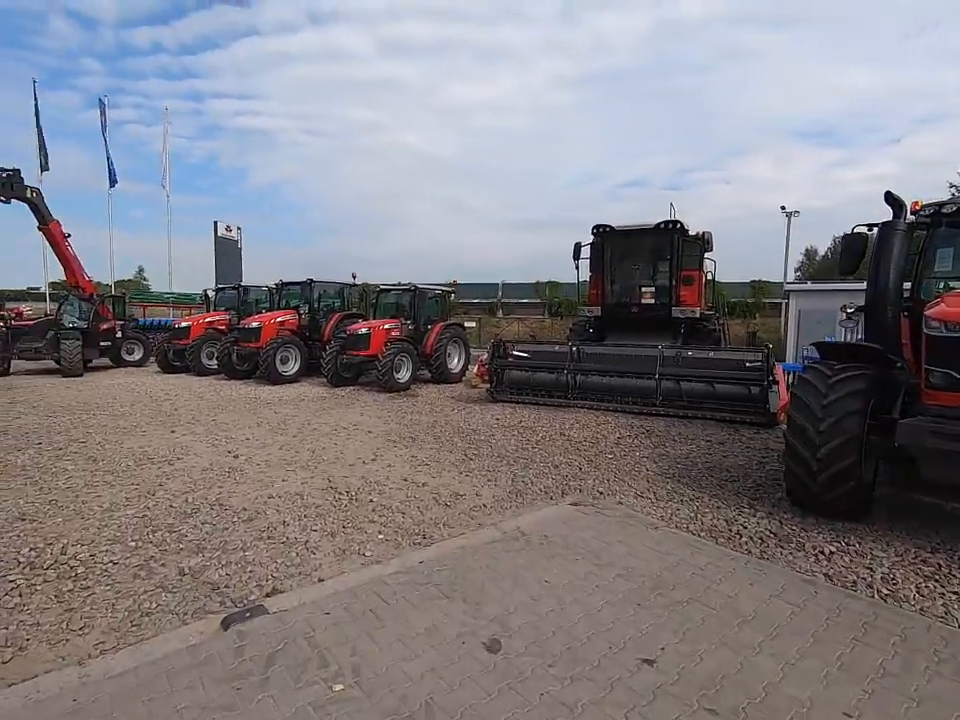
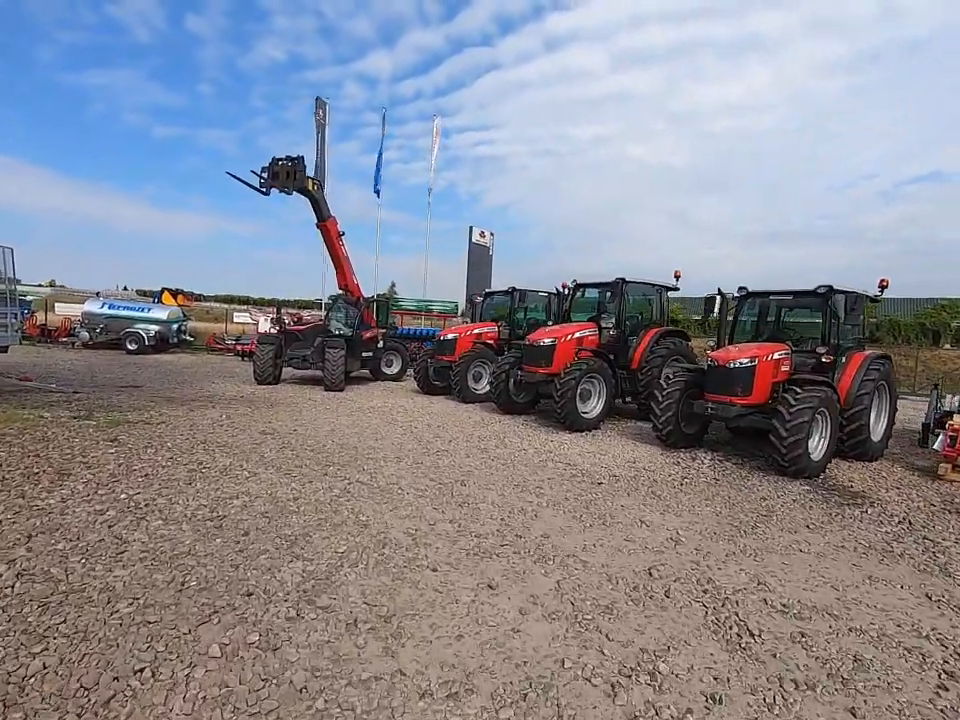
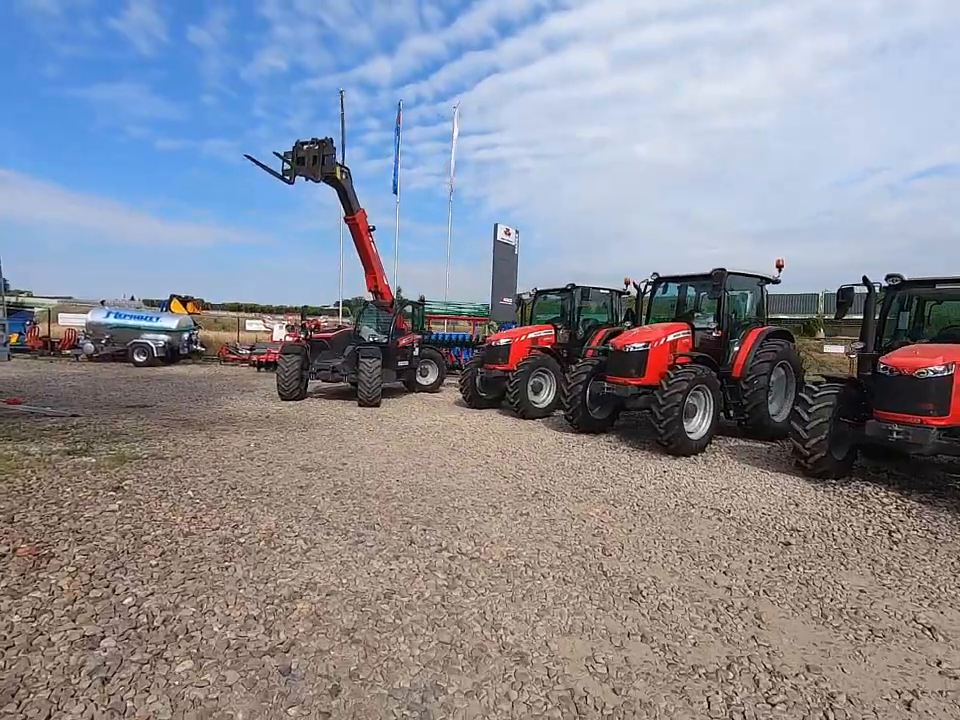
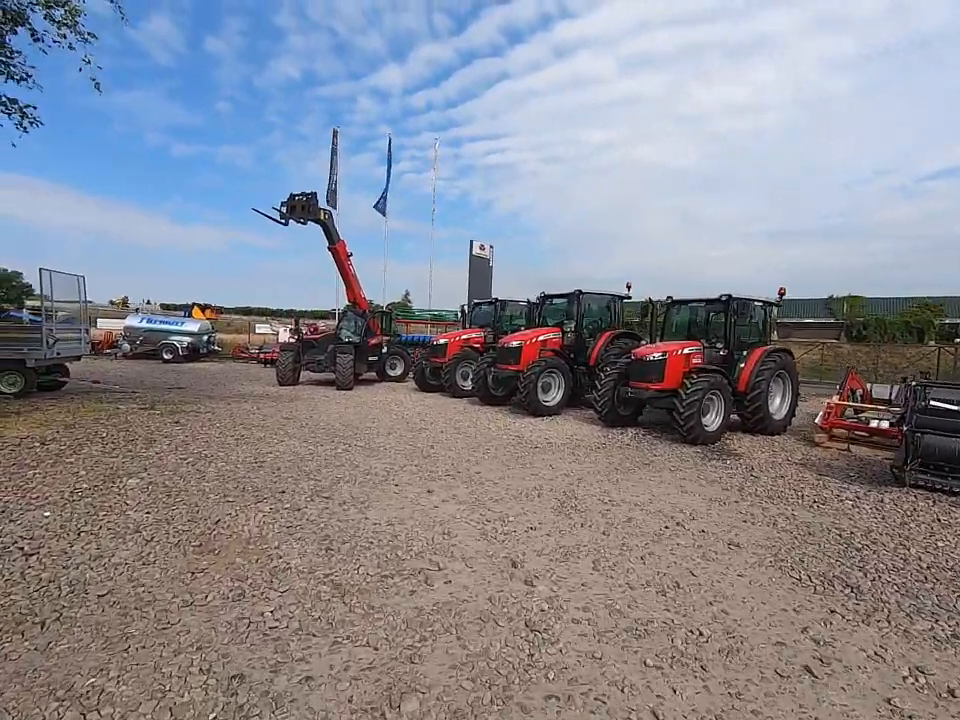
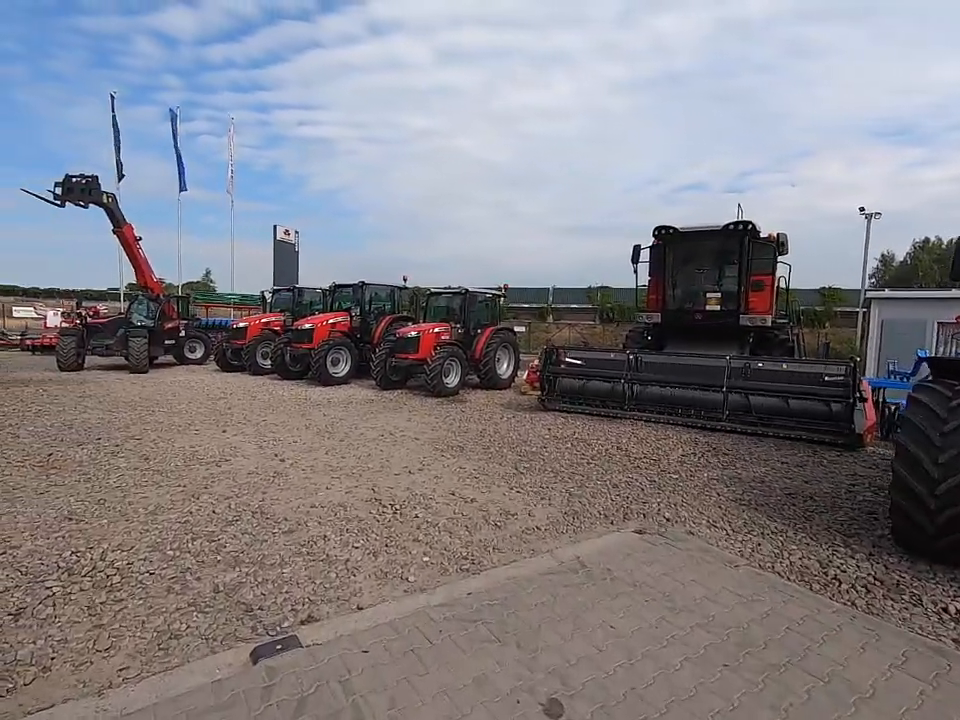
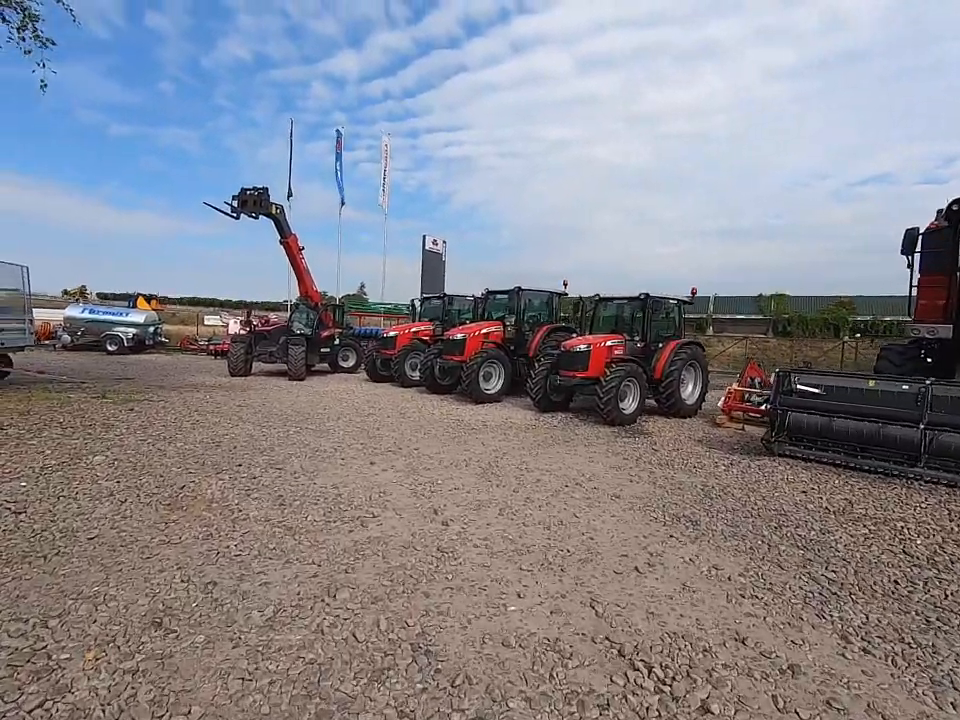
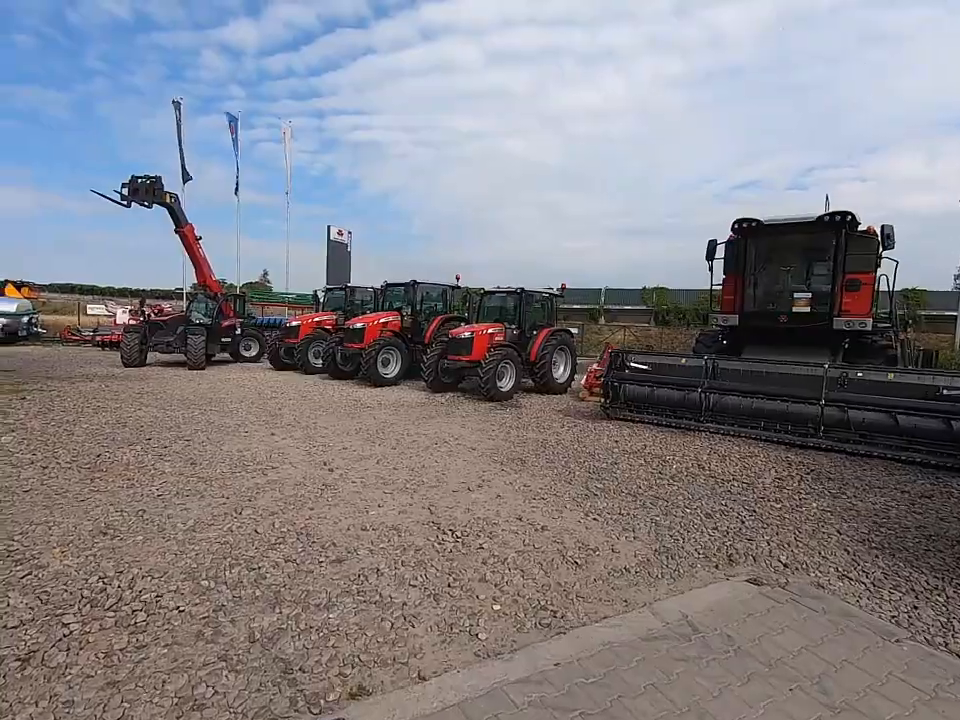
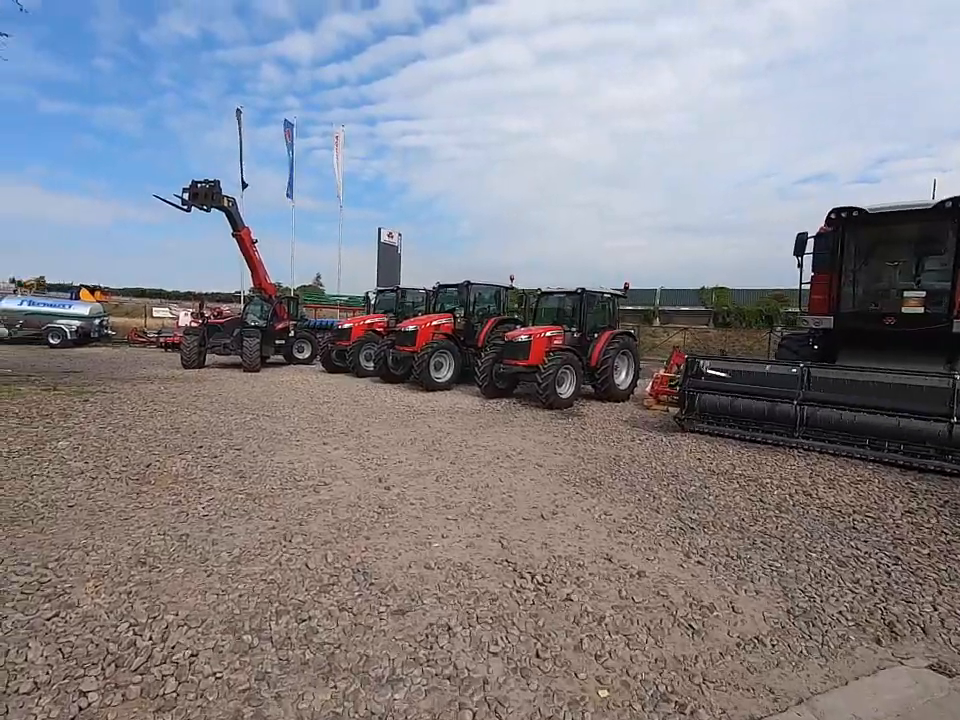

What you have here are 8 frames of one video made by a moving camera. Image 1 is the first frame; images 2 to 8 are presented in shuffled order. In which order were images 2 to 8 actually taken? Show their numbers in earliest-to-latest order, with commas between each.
5, 7, 8, 6, 4, 2, 3
